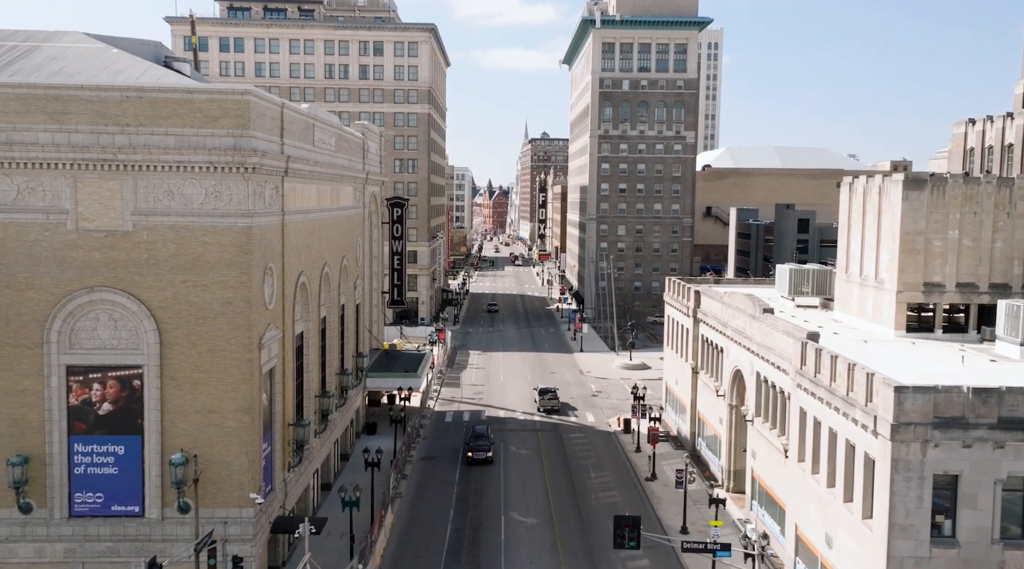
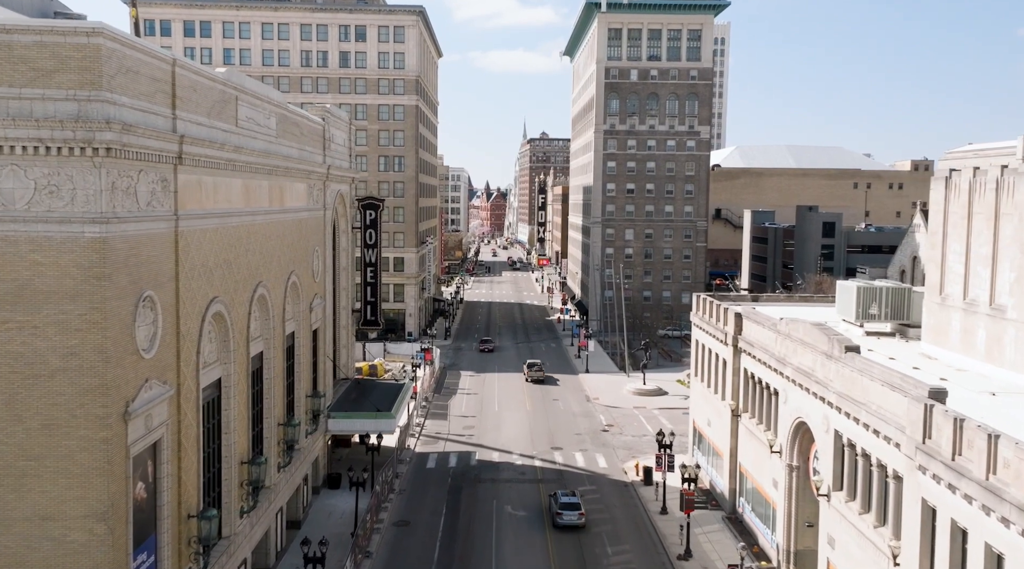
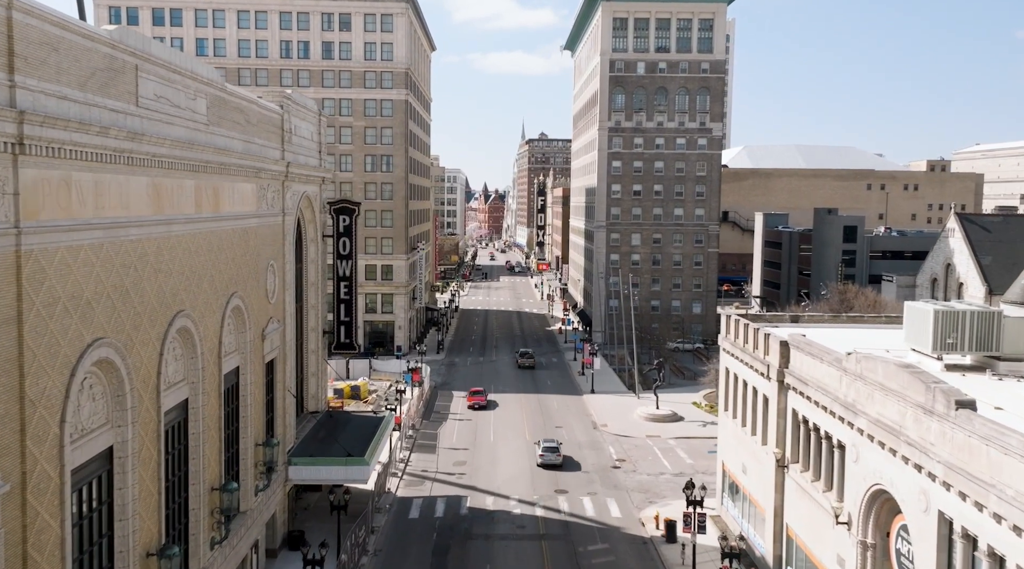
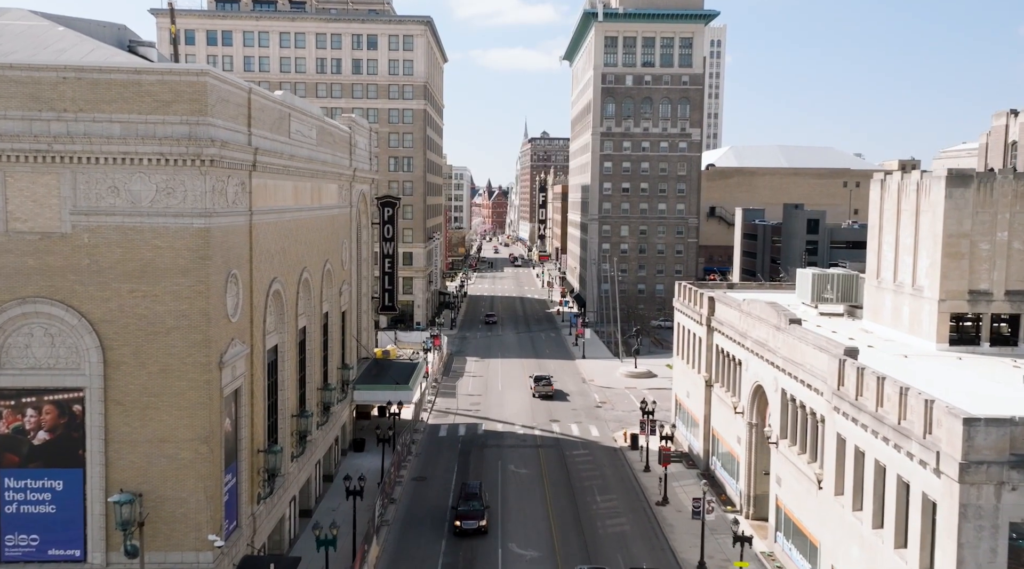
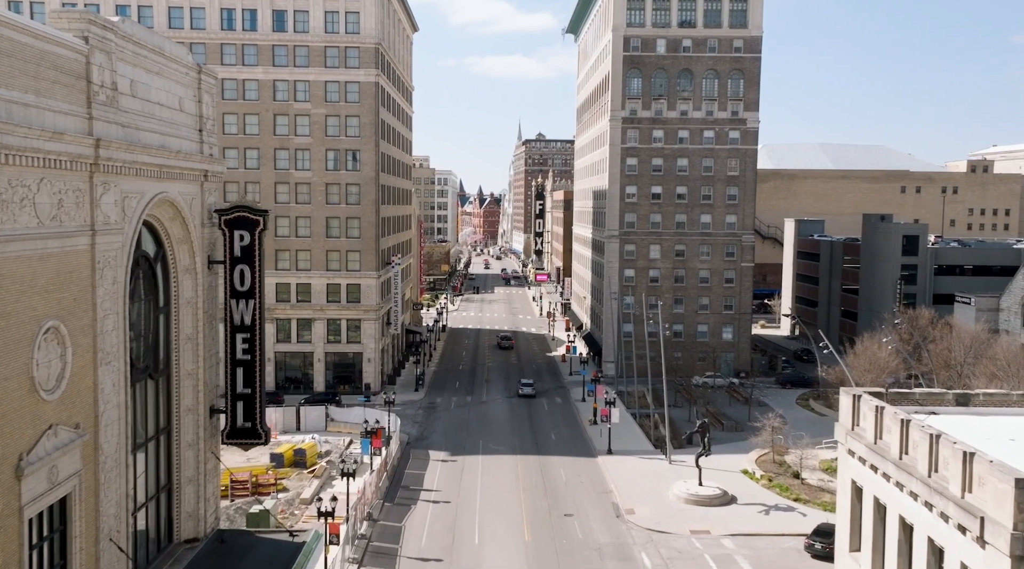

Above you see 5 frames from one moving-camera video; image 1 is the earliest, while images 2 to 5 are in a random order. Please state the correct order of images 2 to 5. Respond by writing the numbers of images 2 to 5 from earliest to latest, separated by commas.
4, 2, 3, 5
